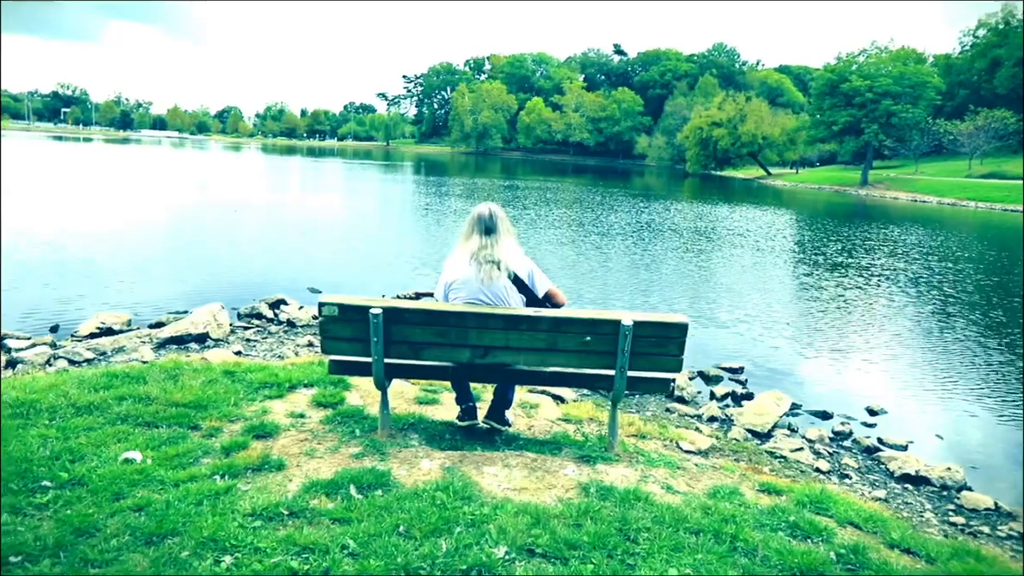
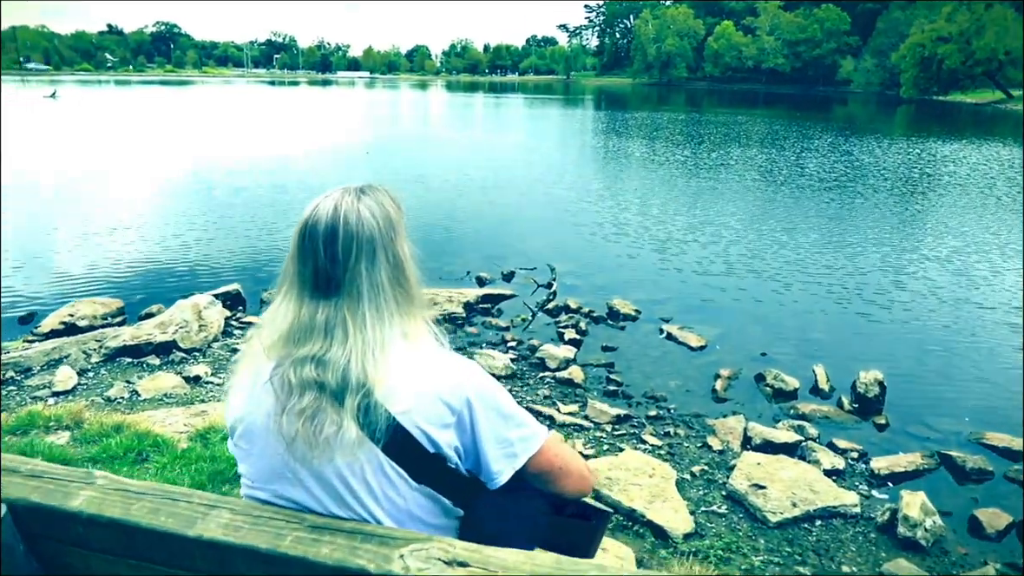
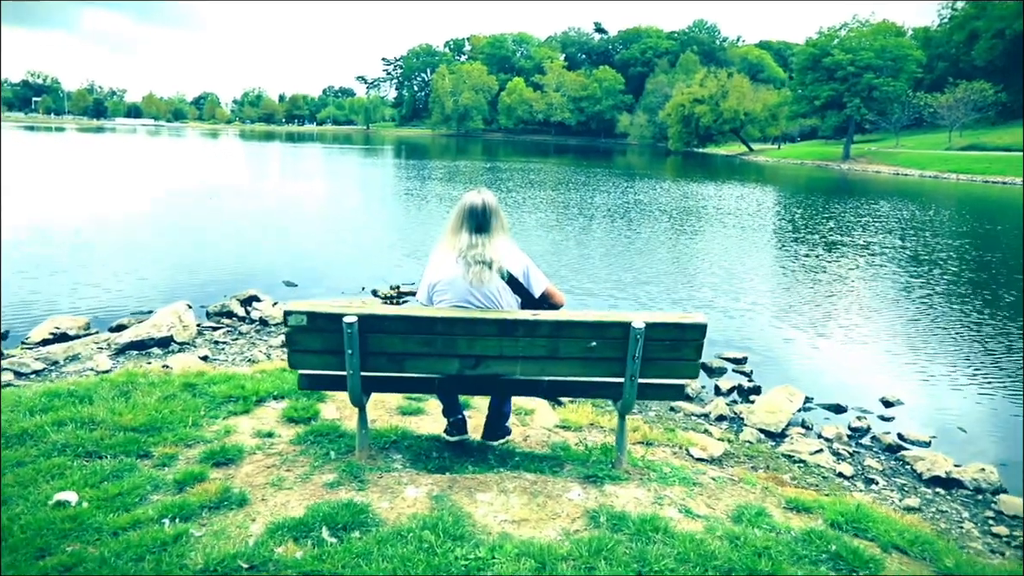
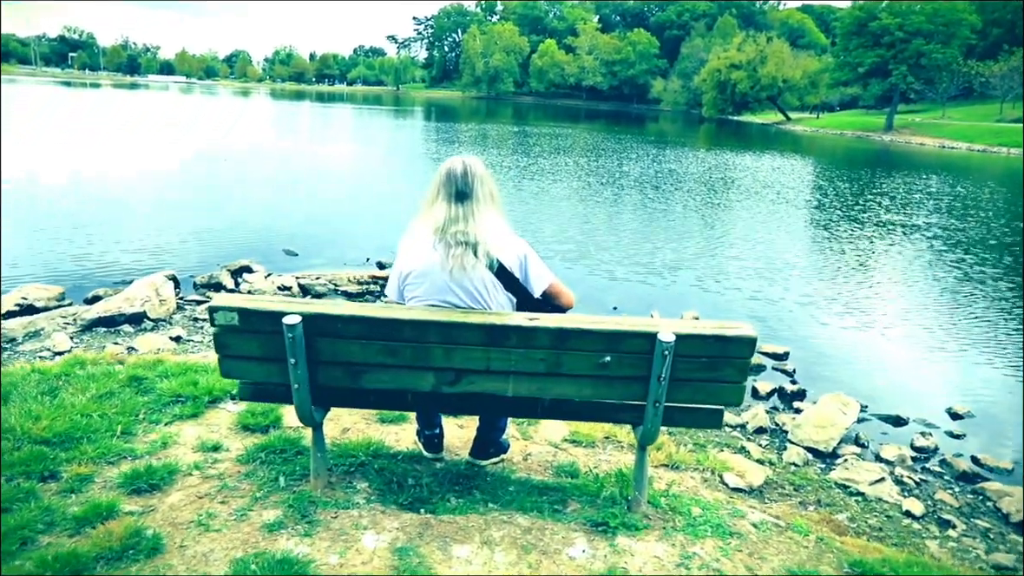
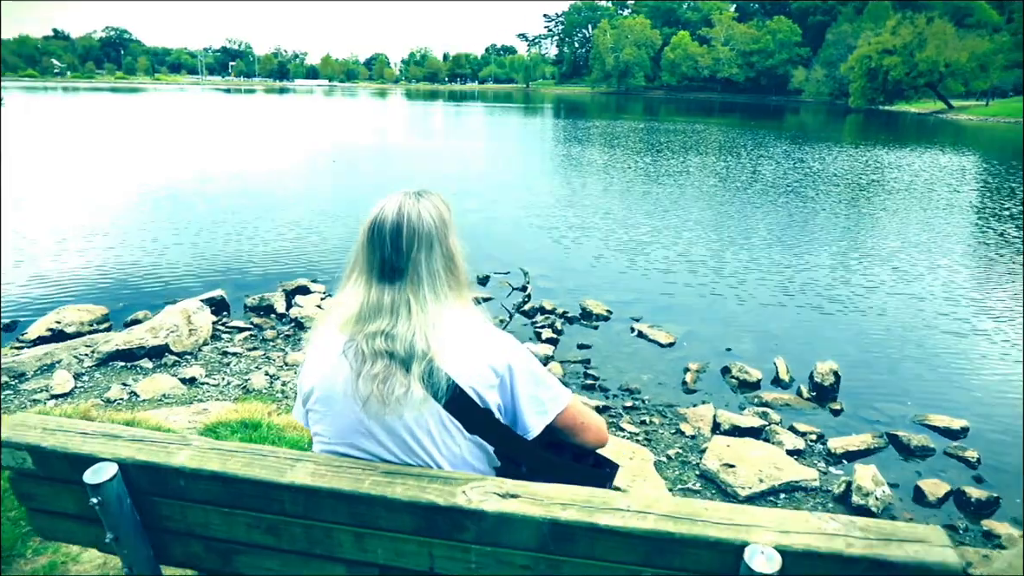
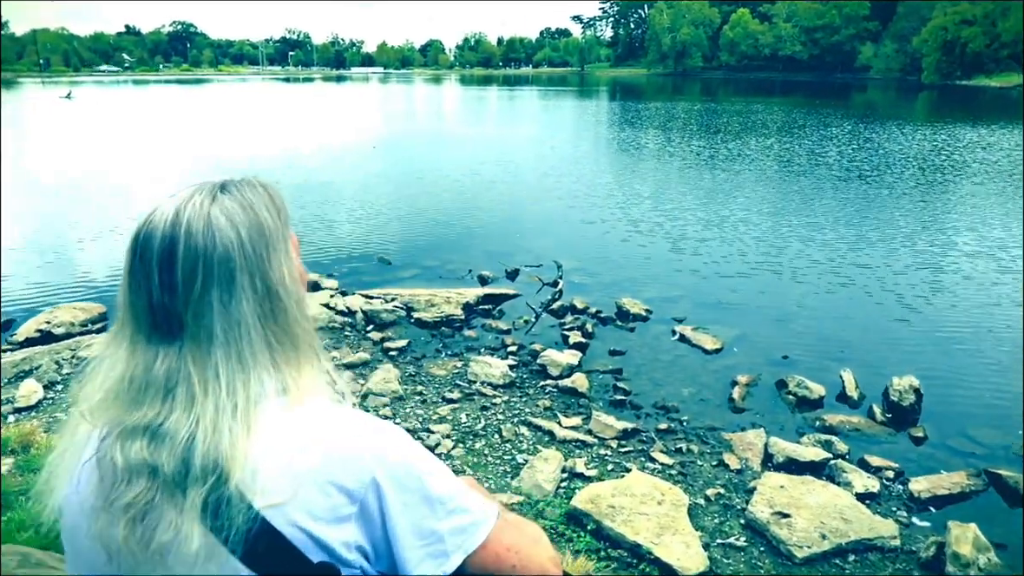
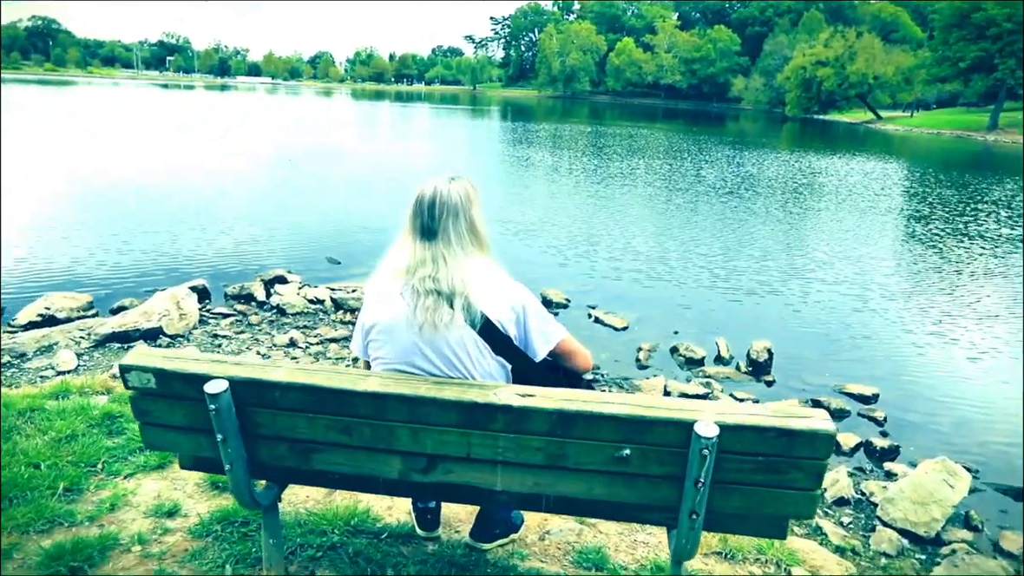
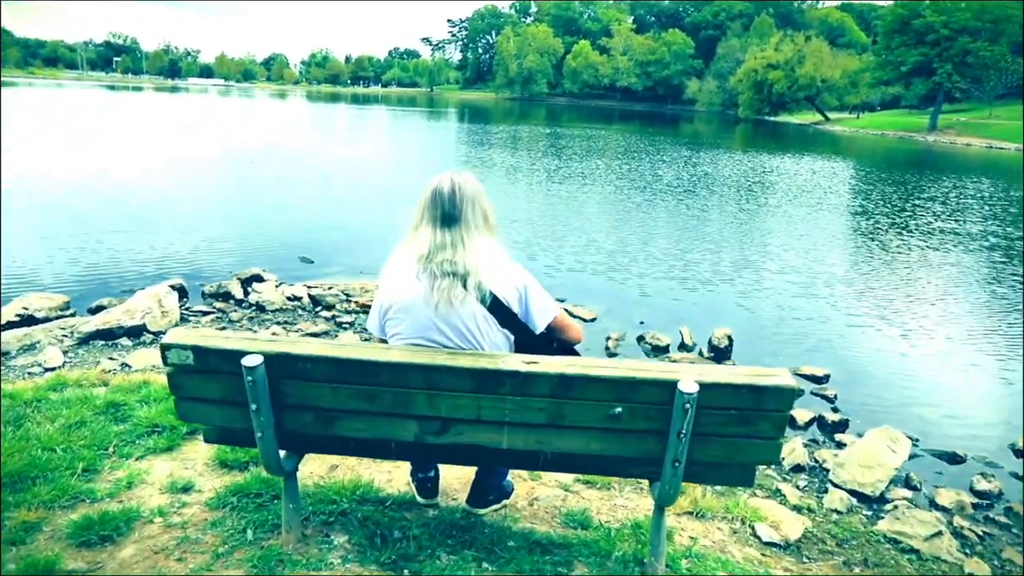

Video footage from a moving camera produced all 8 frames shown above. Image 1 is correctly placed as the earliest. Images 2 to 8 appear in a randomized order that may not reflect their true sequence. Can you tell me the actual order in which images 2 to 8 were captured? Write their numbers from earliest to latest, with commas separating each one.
3, 4, 8, 7, 5, 2, 6
